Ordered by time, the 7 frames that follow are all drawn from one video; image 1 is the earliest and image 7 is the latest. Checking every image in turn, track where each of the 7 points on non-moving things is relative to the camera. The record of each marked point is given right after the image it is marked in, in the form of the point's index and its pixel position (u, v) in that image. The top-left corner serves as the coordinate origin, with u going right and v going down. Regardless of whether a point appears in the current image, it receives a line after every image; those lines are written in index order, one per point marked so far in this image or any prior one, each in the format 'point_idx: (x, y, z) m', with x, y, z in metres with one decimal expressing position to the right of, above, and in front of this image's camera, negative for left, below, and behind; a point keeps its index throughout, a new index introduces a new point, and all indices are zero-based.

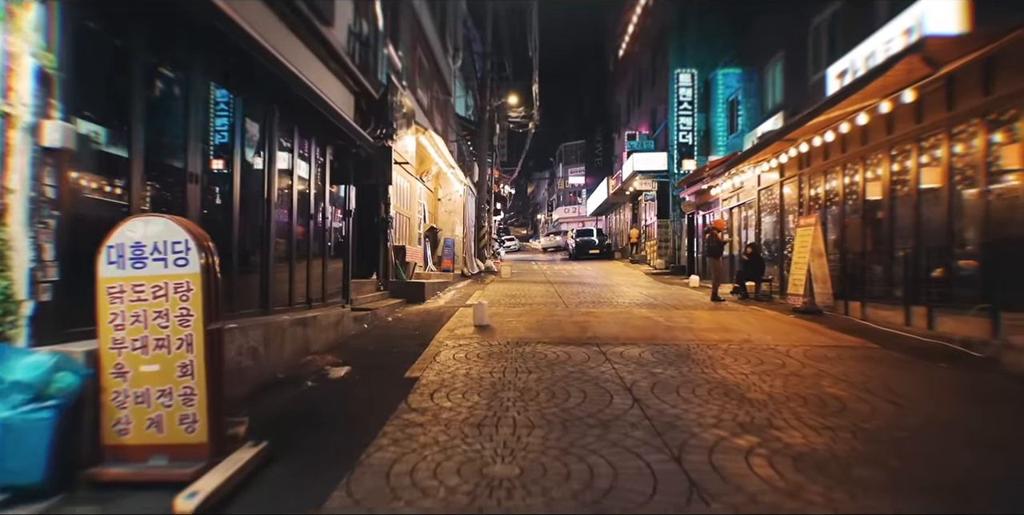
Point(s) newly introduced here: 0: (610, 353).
0: (+0.7, -0.7, +6.1) m
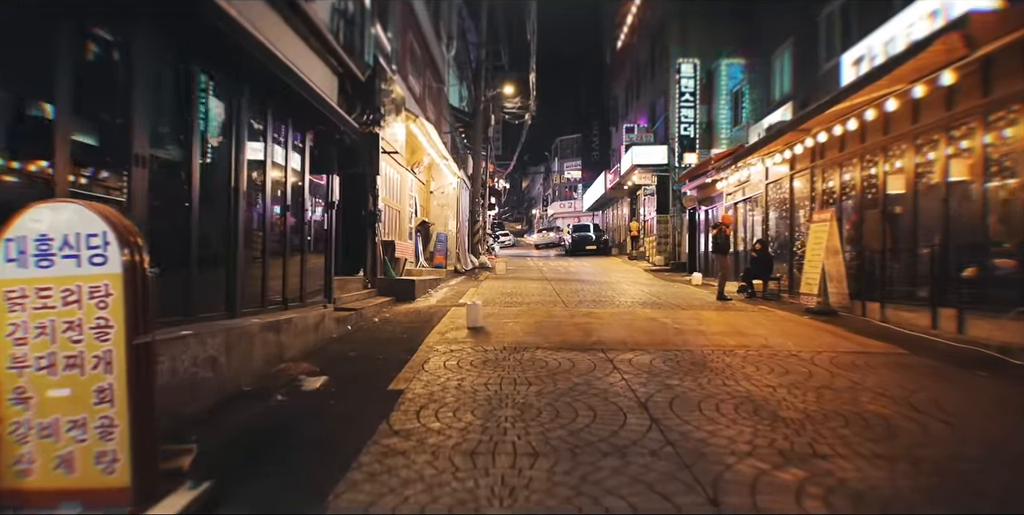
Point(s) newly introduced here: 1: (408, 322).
0: (+0.7, -0.7, +5.5) m
1: (-0.9, -0.6, +8.0) m
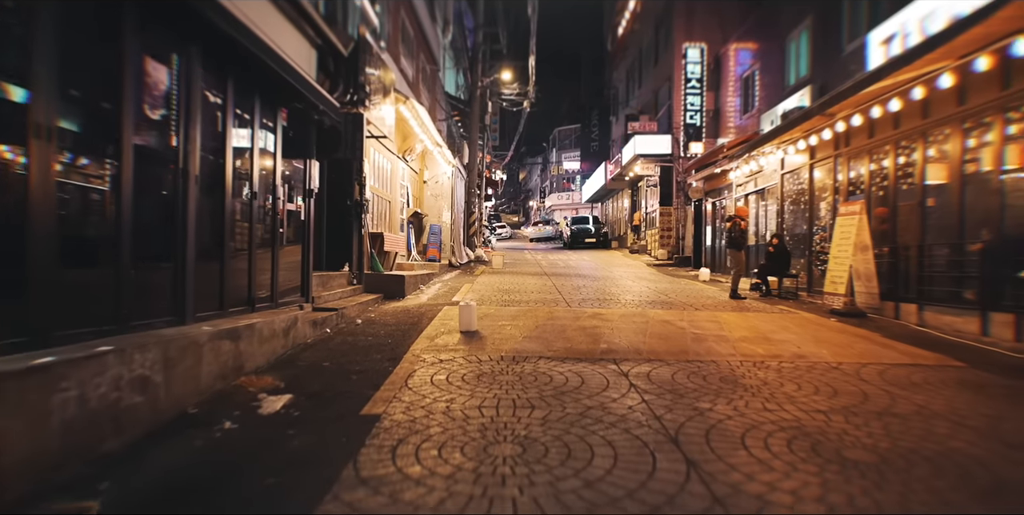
0: (+0.7, -0.6, +4.8) m
1: (-1.0, -0.5, +7.2) m
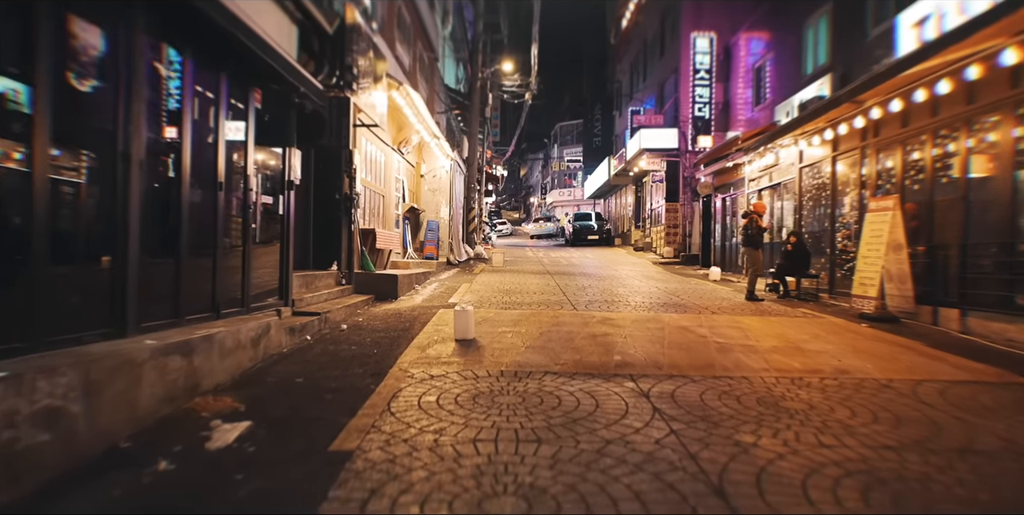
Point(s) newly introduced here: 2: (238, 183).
0: (+0.7, -0.6, +4.1) m
1: (-0.9, -0.5, +6.5) m
2: (-1.7, +0.4, +5.4) m
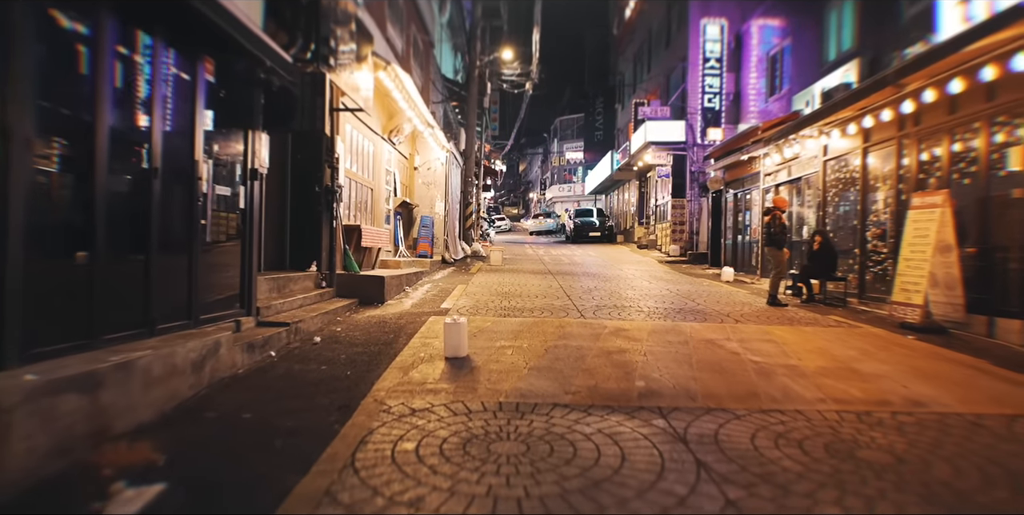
0: (+0.7, -0.7, +3.2) m
1: (-0.9, -0.5, +5.6) m
2: (-1.7, +0.4, +4.5) m
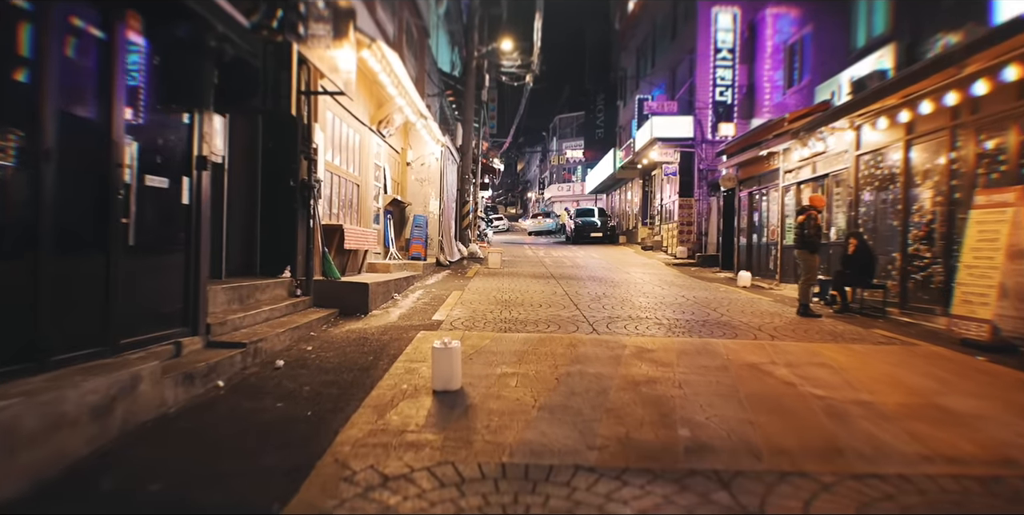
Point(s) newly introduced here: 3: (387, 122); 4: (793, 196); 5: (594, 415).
0: (+0.7, -0.7, +2.2) m
1: (-0.9, -0.6, +4.6) m
2: (-1.6, +0.4, +3.5) m
3: (-1.5, +1.6, +10.5) m
4: (+3.5, +0.8, +11.3) m
5: (+0.3, -0.6, +3.5) m
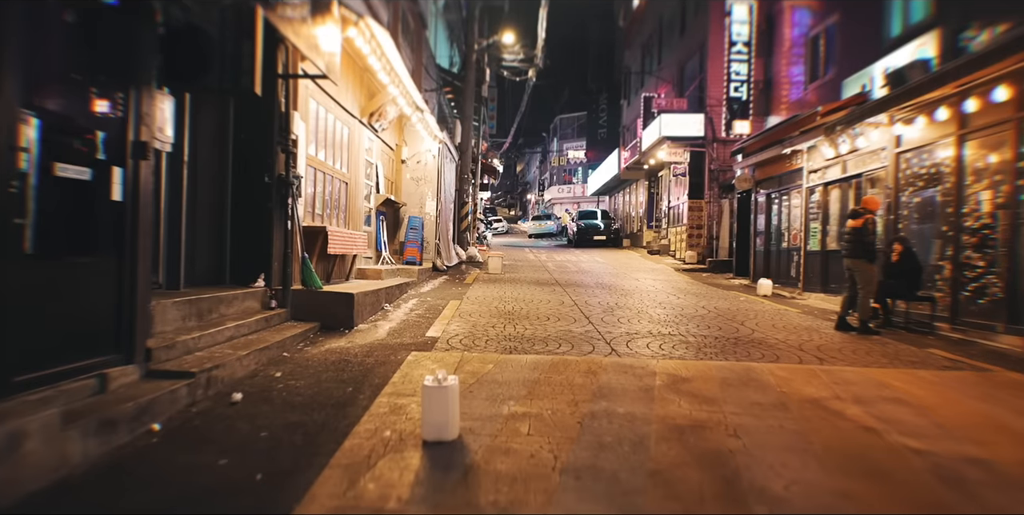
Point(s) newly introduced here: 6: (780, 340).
0: (+0.7, -0.8, +1.4) m
1: (-0.9, -0.6, +3.8) m
2: (-1.6, +0.4, +2.7) m
3: (-1.4, +1.6, +9.7) m
4: (+3.6, +0.7, +10.4) m
5: (+0.4, -0.7, +2.6) m
6: (+1.9, -0.6, +6.3) m
